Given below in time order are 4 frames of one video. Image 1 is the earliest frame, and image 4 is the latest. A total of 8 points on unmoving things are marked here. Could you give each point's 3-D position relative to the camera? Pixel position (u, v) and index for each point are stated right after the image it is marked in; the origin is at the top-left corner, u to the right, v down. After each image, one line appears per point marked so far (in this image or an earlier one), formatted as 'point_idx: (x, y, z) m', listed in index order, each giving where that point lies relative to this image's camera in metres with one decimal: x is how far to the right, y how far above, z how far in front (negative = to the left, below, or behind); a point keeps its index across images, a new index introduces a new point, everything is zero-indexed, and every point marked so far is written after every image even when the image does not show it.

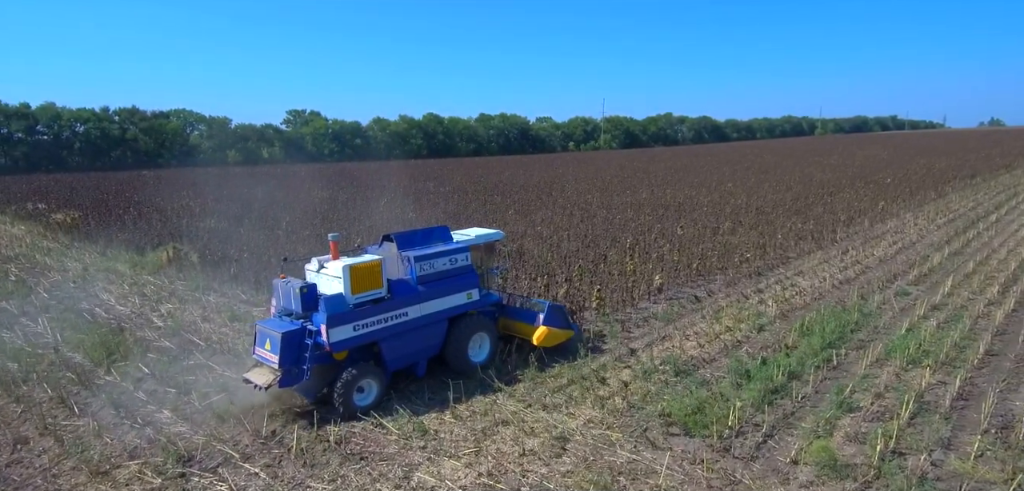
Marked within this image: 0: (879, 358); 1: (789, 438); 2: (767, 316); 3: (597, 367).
0: (+3.8, -1.2, +6.4) m
1: (+2.2, -1.5, +4.8) m
2: (+3.3, -0.9, +7.9) m
3: (+0.9, -1.2, +6.1) m
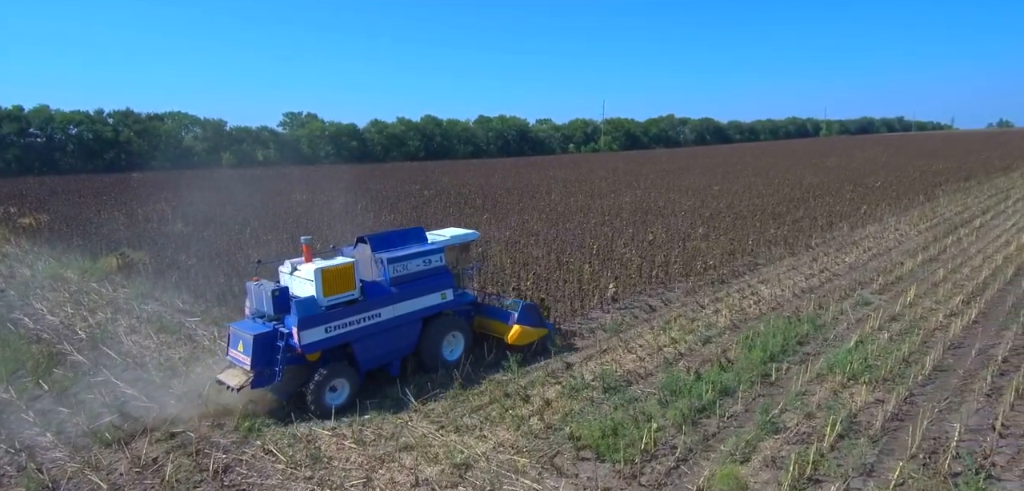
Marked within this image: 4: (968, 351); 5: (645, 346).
0: (+3.0, -1.3, +6.1) m
1: (+1.4, -1.6, +4.5) m
2: (+2.6, -1.0, +7.7) m
3: (+0.1, -1.3, +5.8) m
4: (+4.9, -1.1, +6.7) m
5: (+1.5, -1.2, +7.1) m
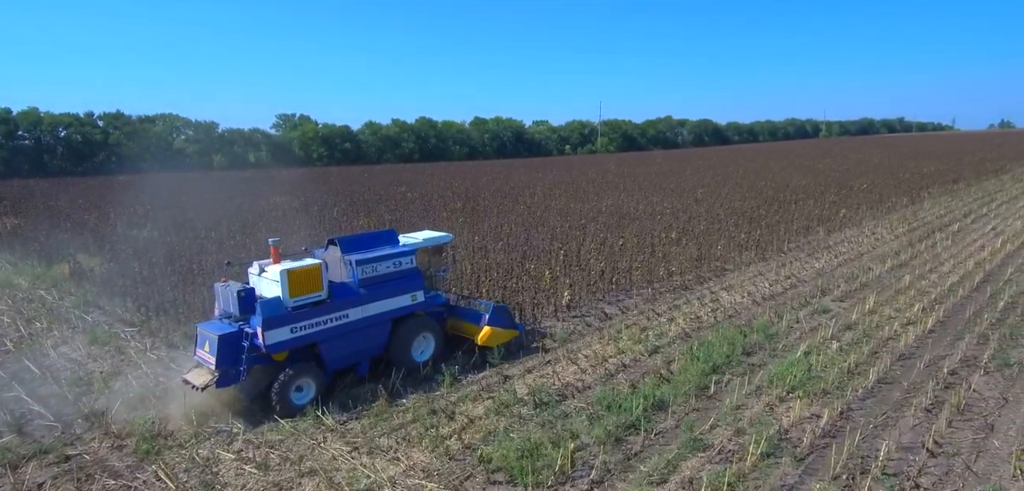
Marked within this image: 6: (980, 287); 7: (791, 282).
0: (+2.4, -1.4, +5.9) m
1: (+0.7, -1.7, +4.4) m
2: (+1.9, -1.1, +7.5) m
3: (-0.5, -1.4, +5.7) m
4: (+4.3, -1.2, +6.5) m
5: (+0.9, -1.2, +6.9) m
6: (+7.4, -0.7, +9.7) m
7: (+4.7, -0.6, +10.3) m
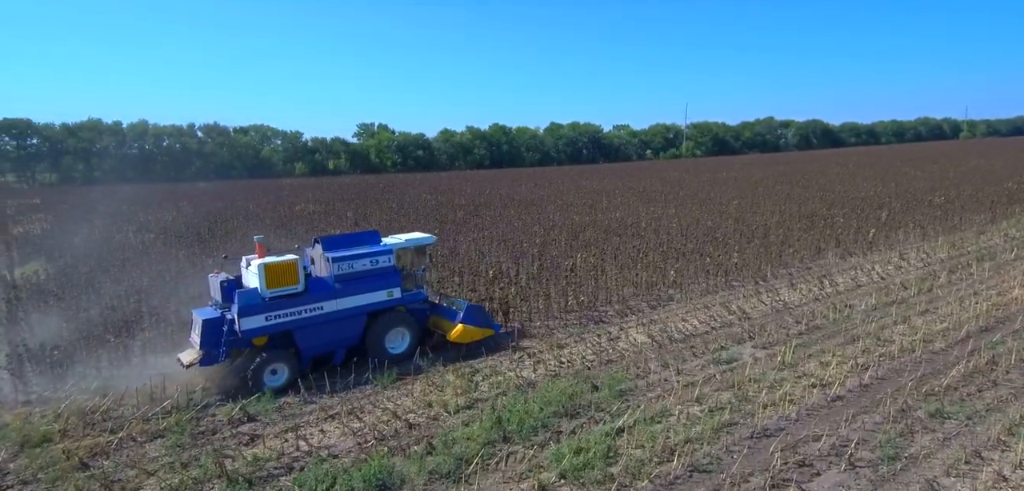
0: (+0.2, -1.7, +4.8) m
1: (-1.7, -2.0, +3.5) m
2: (-0.1, -1.5, +6.4) m
3: (-2.8, -1.7, +5.0) m
4: (+2.1, -1.6, +5.1) m
5: (-1.2, -1.6, +6.0) m
6: (+5.7, -1.2, +7.8) m
7: (+3.1, -1.0, +8.7) m
